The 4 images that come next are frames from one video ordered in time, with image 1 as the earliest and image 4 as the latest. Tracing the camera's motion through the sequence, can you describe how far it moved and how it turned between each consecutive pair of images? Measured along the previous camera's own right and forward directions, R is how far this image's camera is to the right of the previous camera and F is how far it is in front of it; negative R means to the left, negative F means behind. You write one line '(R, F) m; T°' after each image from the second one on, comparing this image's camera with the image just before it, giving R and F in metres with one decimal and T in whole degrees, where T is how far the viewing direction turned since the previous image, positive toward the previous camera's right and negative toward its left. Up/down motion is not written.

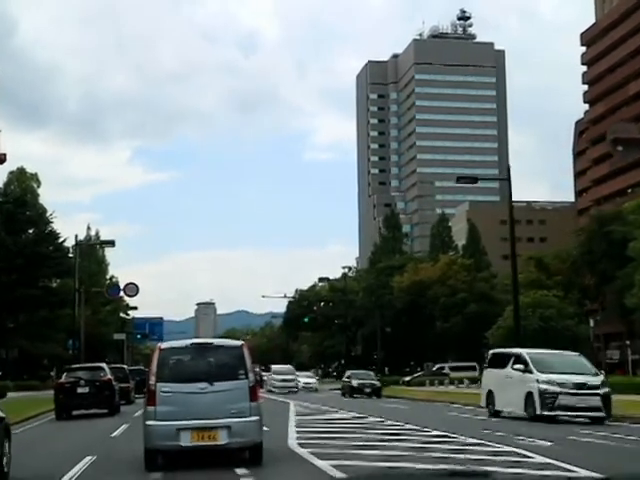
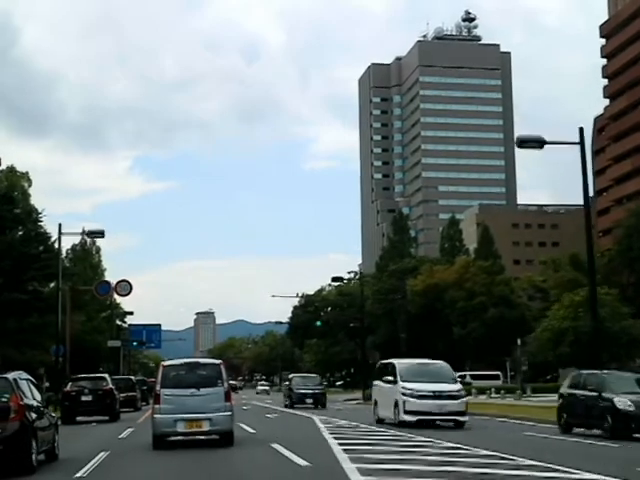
(-0.7, +3.9) m; 0°
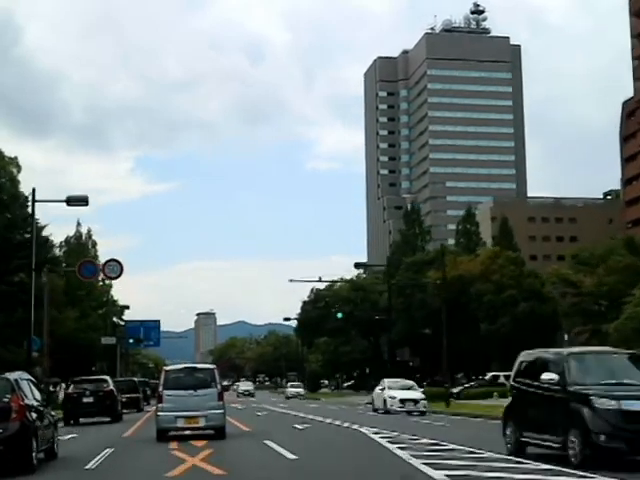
(-0.9, +4.8) m; 0°
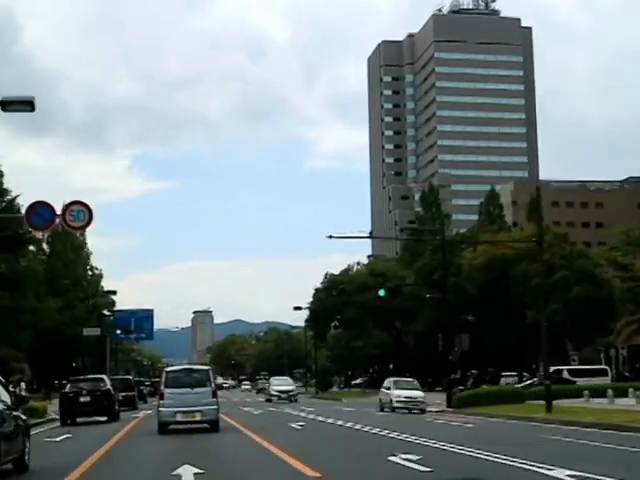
(-1.2, +7.4) m; 0°
